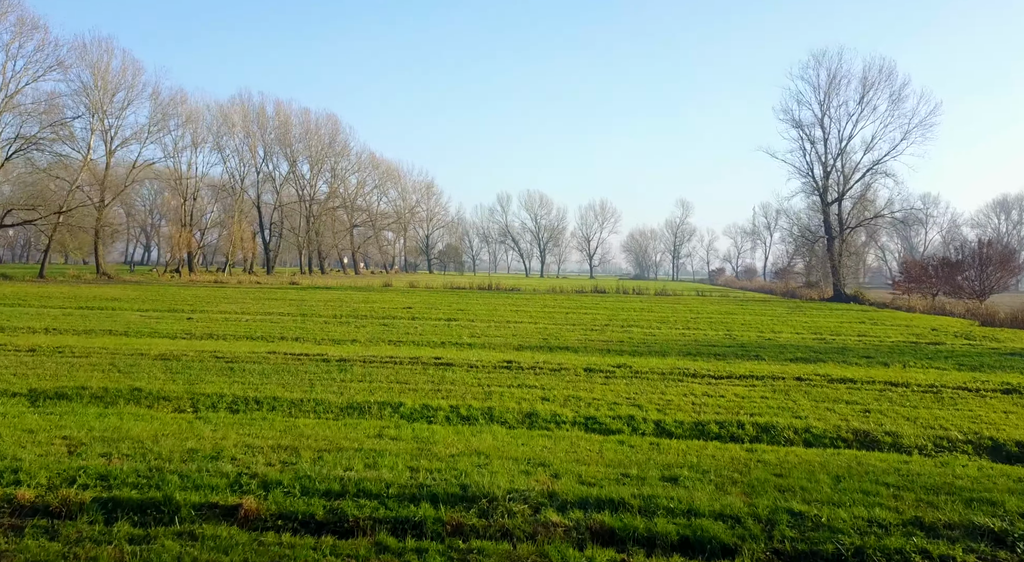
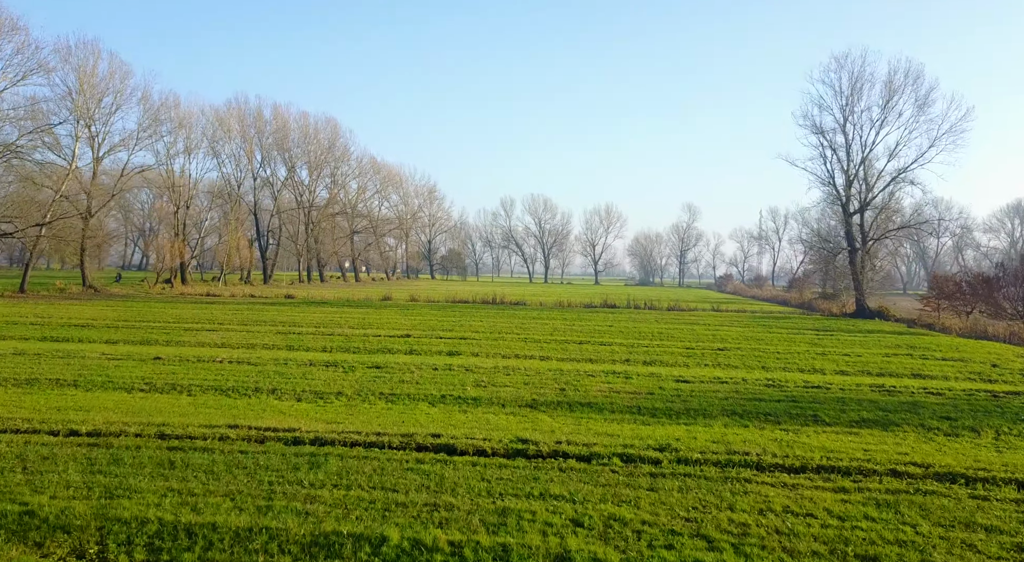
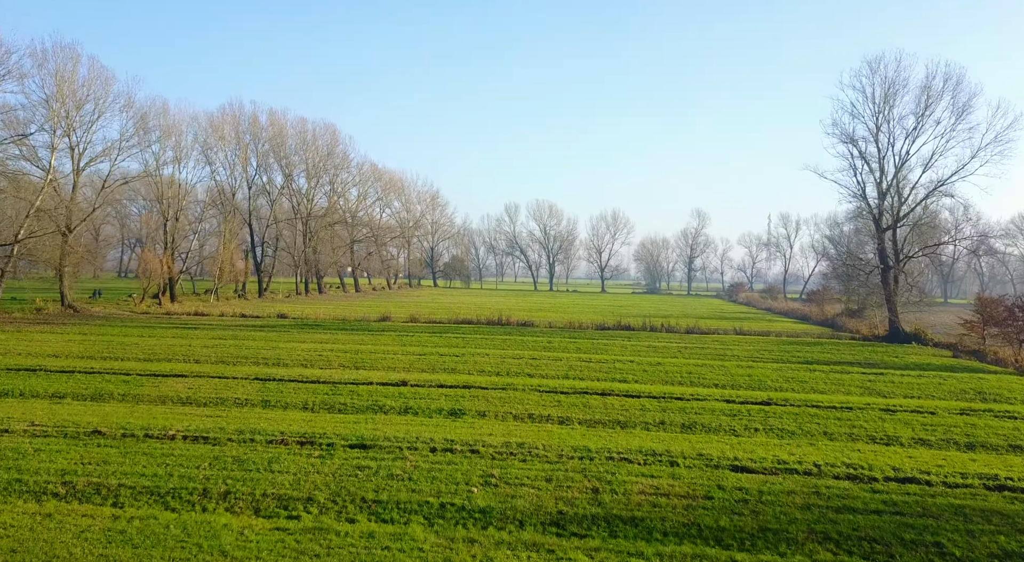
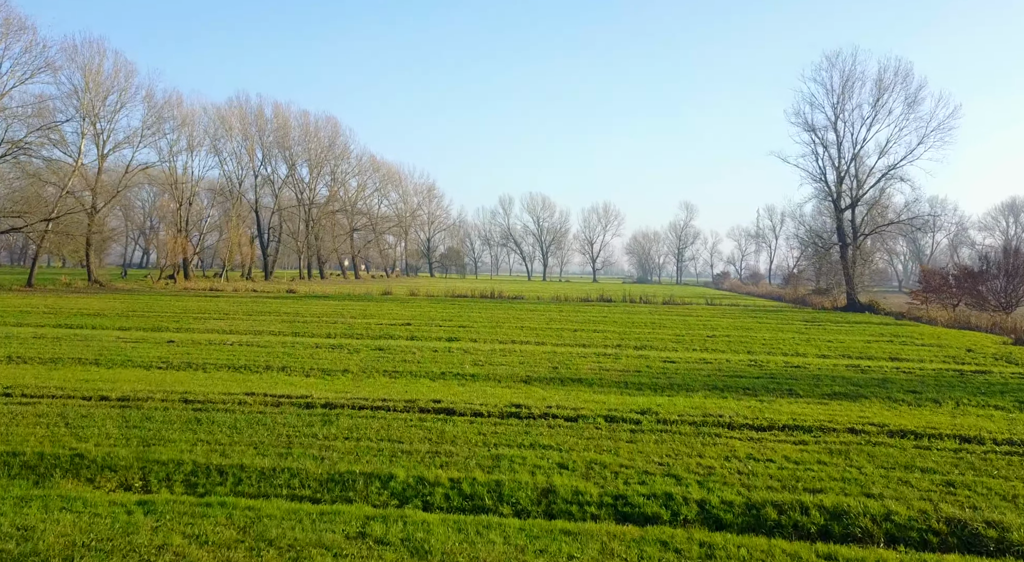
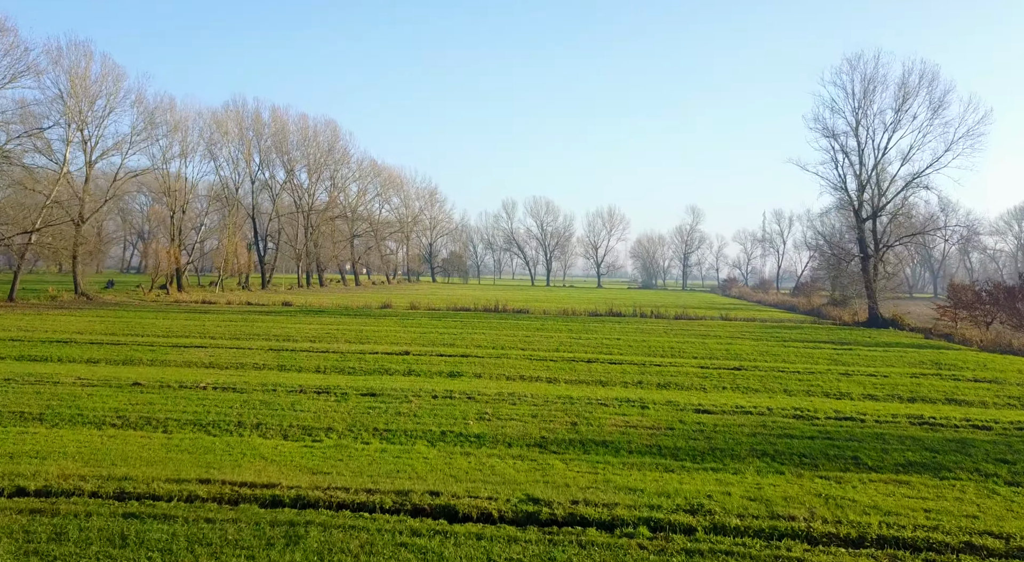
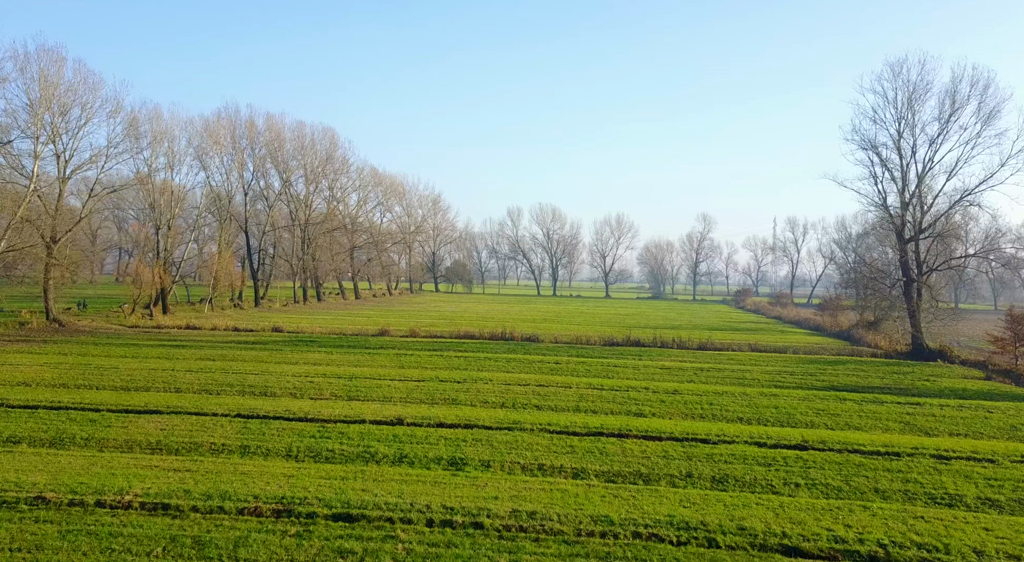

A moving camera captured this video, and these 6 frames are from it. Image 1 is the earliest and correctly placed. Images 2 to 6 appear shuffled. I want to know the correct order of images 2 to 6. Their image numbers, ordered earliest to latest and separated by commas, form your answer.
4, 2, 5, 3, 6
